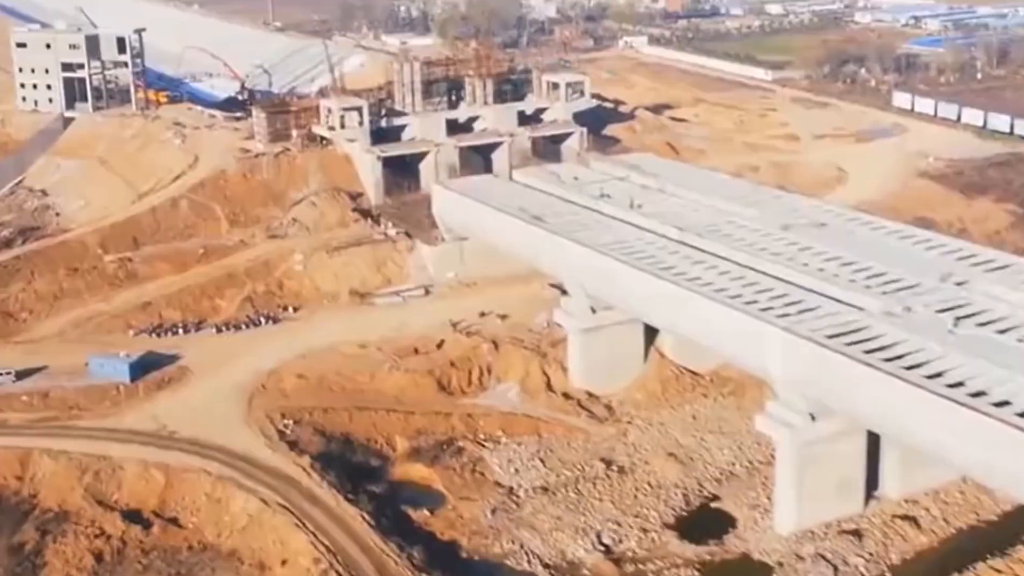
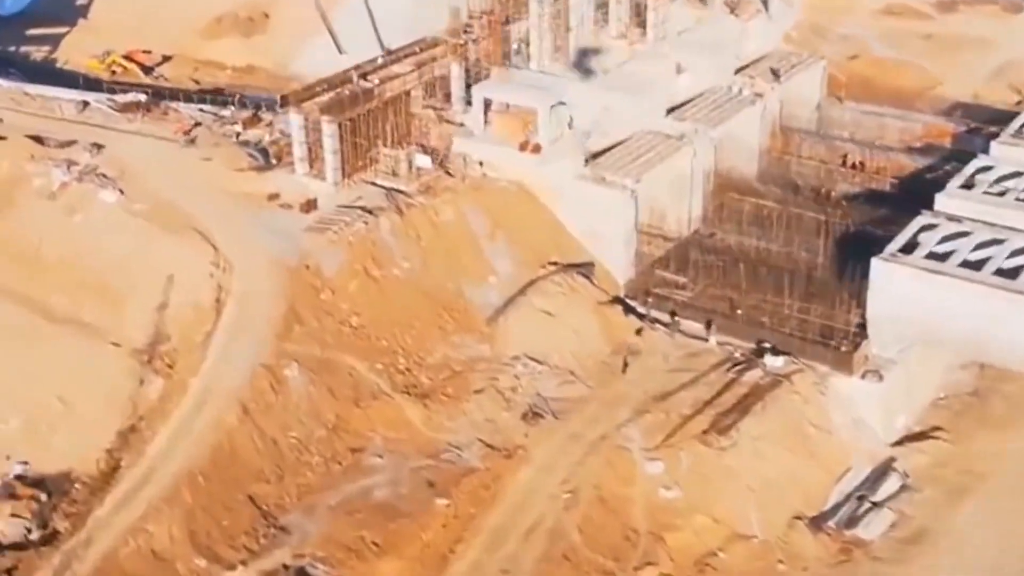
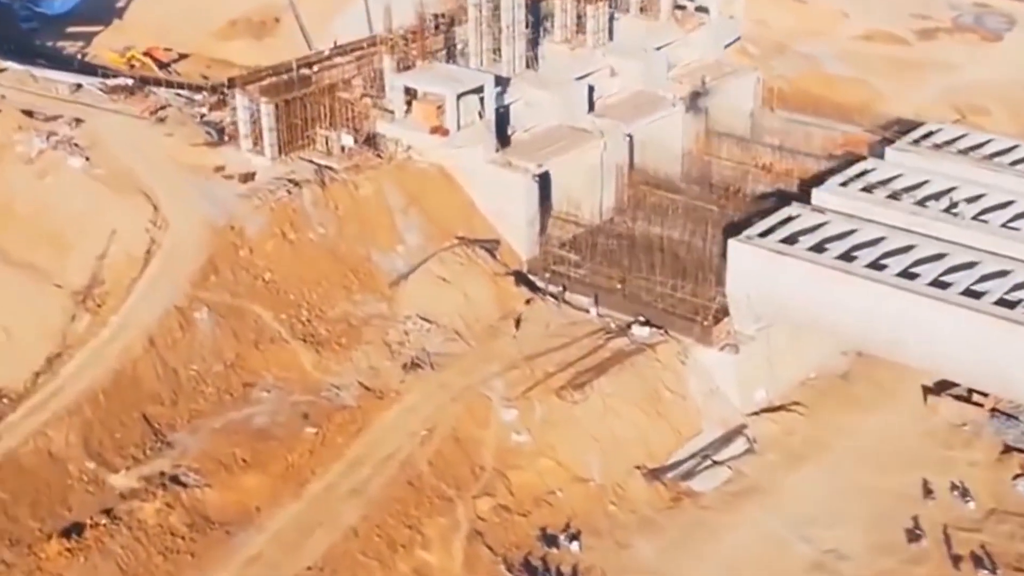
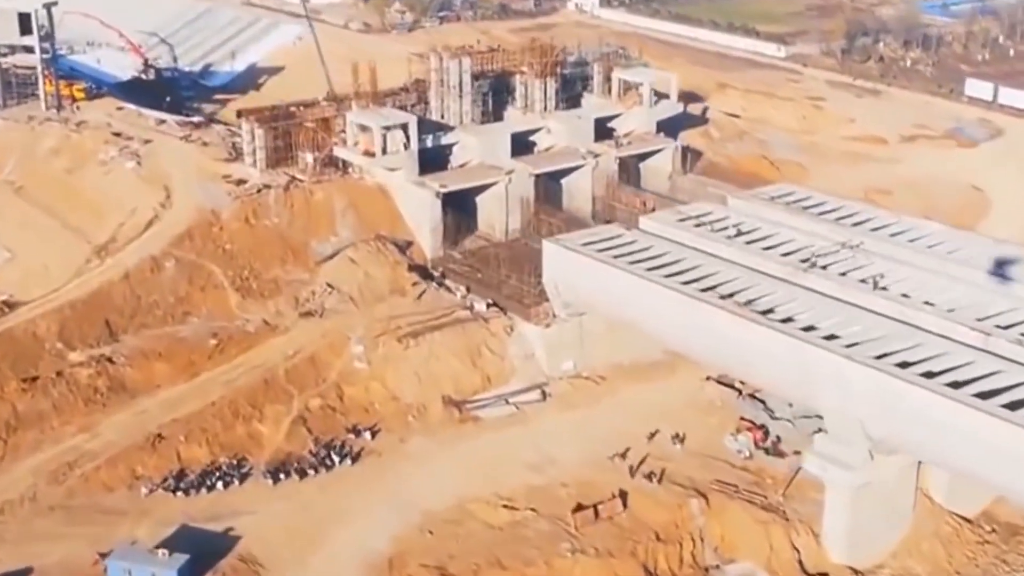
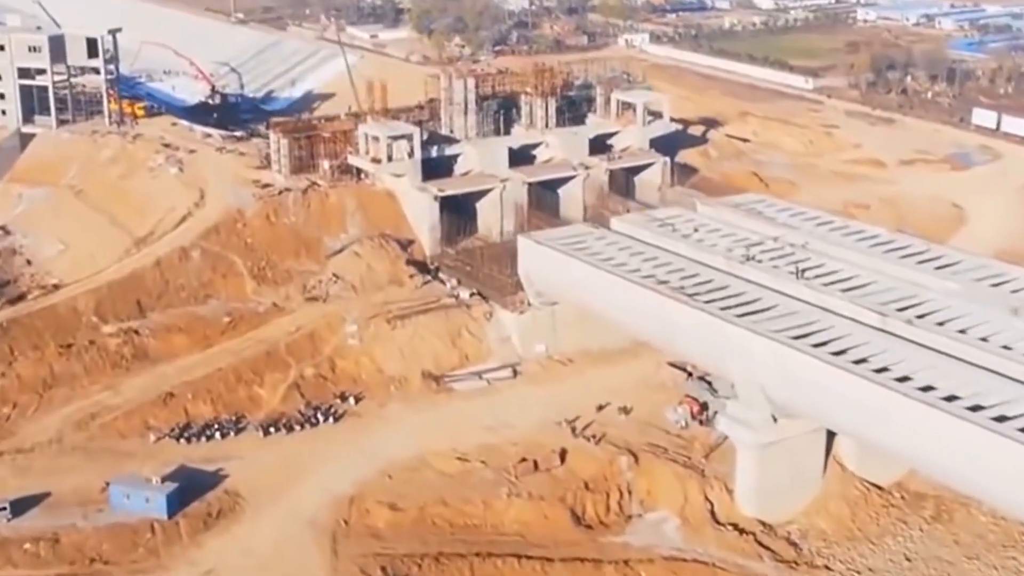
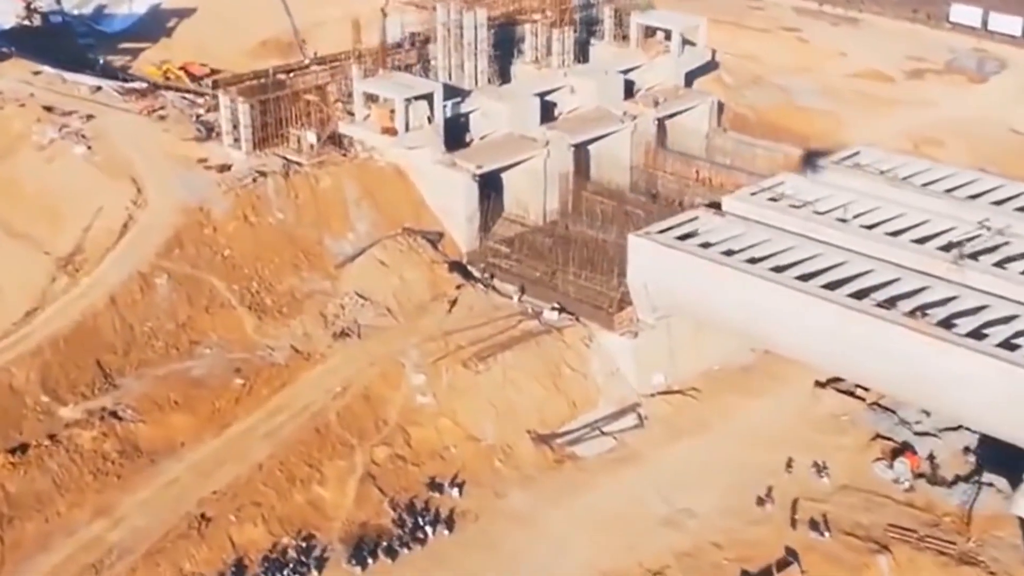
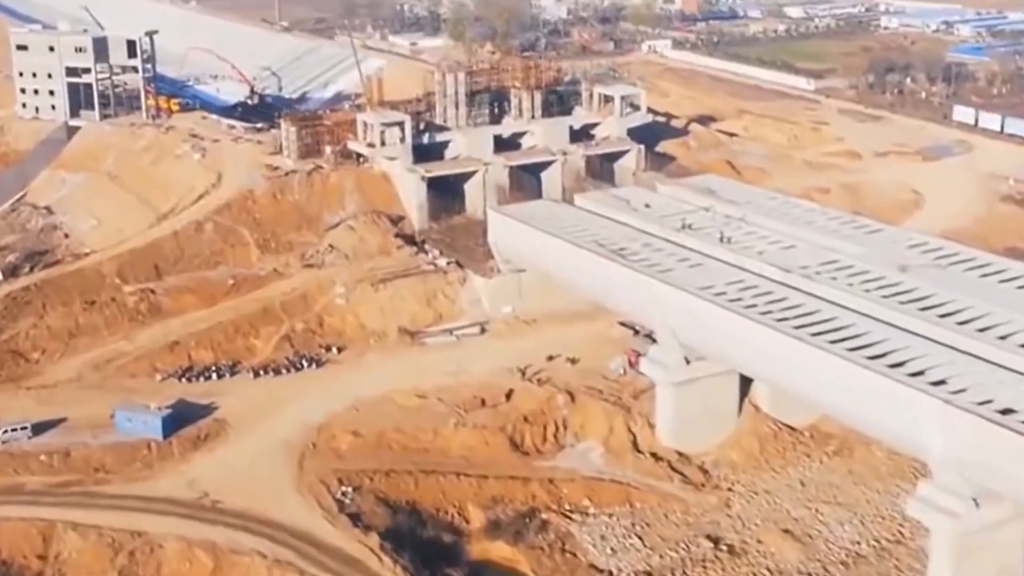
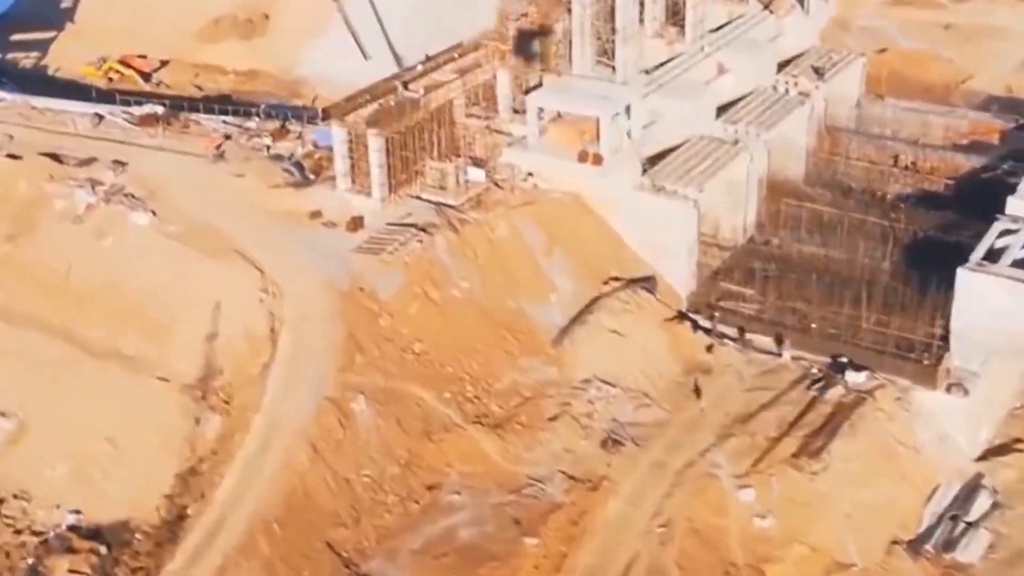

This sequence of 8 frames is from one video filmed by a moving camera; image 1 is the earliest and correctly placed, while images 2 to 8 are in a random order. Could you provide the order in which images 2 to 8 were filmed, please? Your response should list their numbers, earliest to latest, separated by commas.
7, 5, 4, 6, 3, 2, 8
